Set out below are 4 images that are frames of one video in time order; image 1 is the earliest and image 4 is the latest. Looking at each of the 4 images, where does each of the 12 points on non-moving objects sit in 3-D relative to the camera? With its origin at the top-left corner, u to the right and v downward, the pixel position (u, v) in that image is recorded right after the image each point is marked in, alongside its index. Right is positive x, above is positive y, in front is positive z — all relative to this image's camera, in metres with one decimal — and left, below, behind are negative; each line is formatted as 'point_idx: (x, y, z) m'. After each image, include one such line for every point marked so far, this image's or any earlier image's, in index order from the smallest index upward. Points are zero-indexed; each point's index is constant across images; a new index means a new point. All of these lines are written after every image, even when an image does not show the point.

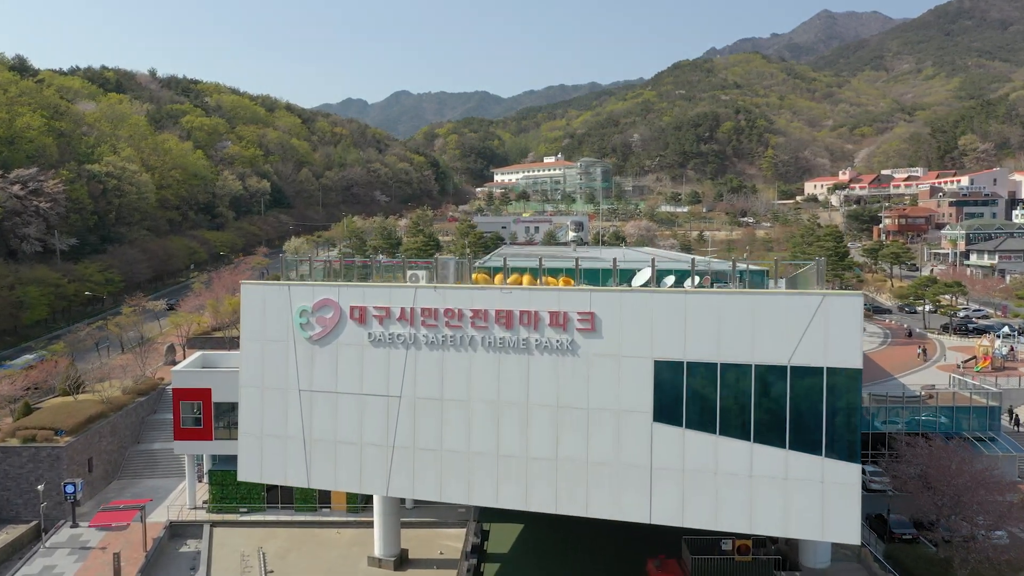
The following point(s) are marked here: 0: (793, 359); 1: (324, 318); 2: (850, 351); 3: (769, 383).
0: (+2.9, -0.7, +7.7) m
1: (-2.3, -0.4, +9.2) m
2: (+3.4, -0.6, +7.5) m
3: (+2.7, -1.0, +7.8) m
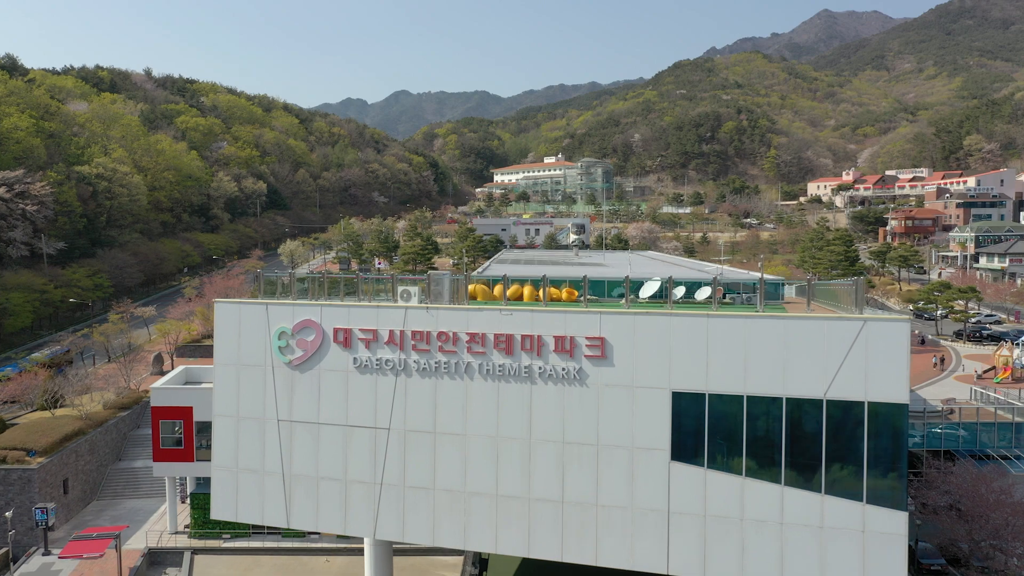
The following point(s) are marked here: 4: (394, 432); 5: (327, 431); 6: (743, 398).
0: (+2.9, -1.0, +6.8) m
1: (-2.3, -0.6, +8.3) m
2: (+3.4, -0.9, +6.7) m
3: (+2.7, -1.2, +6.9) m
4: (-1.3, -1.5, +8.0) m
5: (-2.0, -1.6, +8.3) m
6: (+2.2, -1.0, +7.1) m
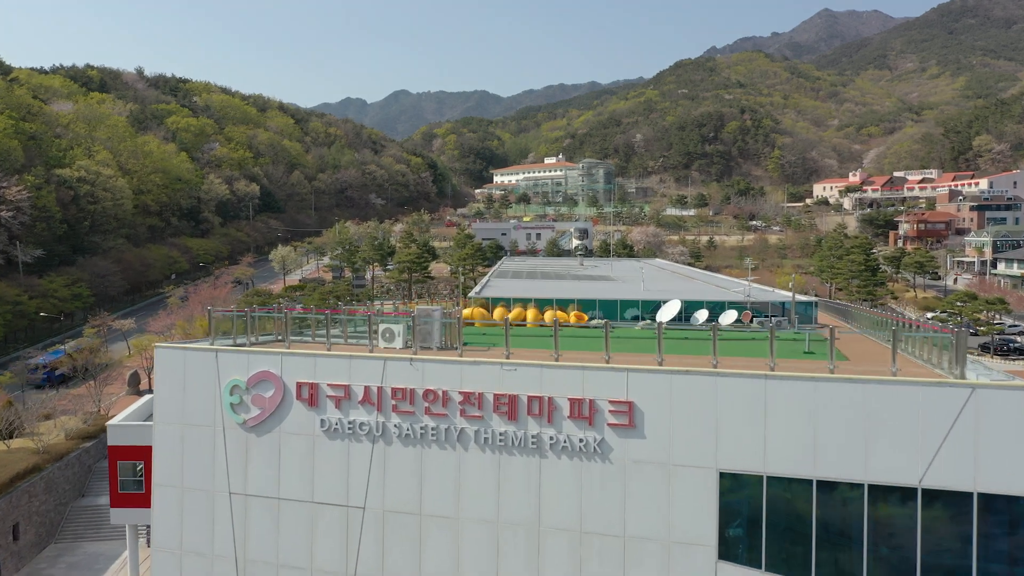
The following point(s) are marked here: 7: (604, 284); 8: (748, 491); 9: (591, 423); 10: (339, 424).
0: (+2.9, -1.4, +5.3) m
1: (-2.3, -1.0, +6.8) m
2: (+3.4, -1.3, +5.1) m
3: (+2.7, -1.6, +5.4) m
4: (-1.2, -1.9, +6.5) m
5: (-2.0, -2.0, +6.7) m
6: (+2.2, -1.4, +5.5) m
7: (+2.0, +0.1, +16.4) m
8: (+1.8, -1.5, +5.6) m
9: (+0.6, -1.1, +5.9) m
10: (-1.5, -1.2, +6.6) m
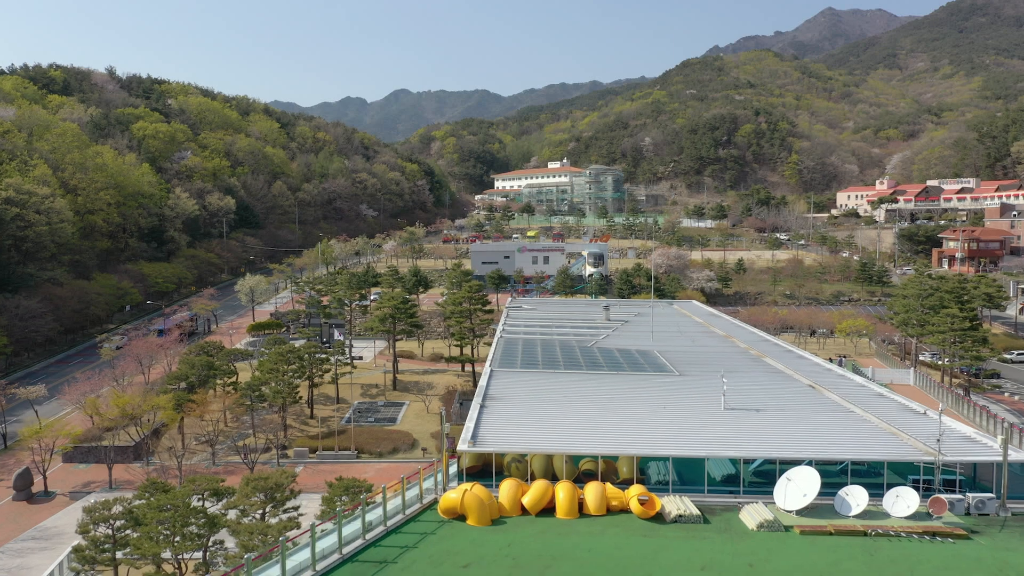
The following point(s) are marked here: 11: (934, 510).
0: (+3.1, -3.0, +0.1) m
1: (-2.1, -2.6, +1.5) m
2: (+3.6, -2.9, -0.1) m
3: (+2.9, -3.2, +0.1) m
4: (-1.0, -3.5, +1.3) m
5: (-1.8, -3.6, +1.5) m
6: (+2.4, -3.0, +0.3) m
7: (+2.2, -1.5, +11.1) m
8: (+2.0, -3.1, +0.4) m
9: (+0.8, -2.6, +0.7) m
10: (-1.3, -2.8, +1.3) m
11: (+4.1, -2.1, +7.3) m
